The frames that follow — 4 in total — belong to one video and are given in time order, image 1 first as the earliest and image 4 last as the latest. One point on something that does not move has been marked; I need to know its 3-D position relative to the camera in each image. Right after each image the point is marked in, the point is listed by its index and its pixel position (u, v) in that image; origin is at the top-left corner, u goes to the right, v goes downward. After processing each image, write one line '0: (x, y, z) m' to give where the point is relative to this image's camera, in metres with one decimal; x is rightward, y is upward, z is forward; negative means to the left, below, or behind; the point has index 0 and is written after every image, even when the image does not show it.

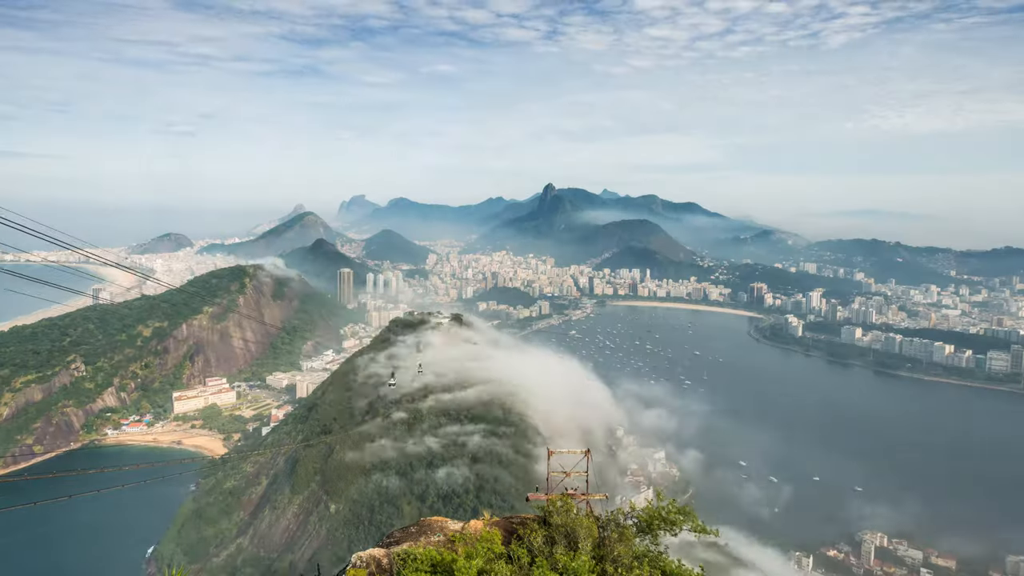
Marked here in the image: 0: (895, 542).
0: (+11.5, -7.6, +15.0) m
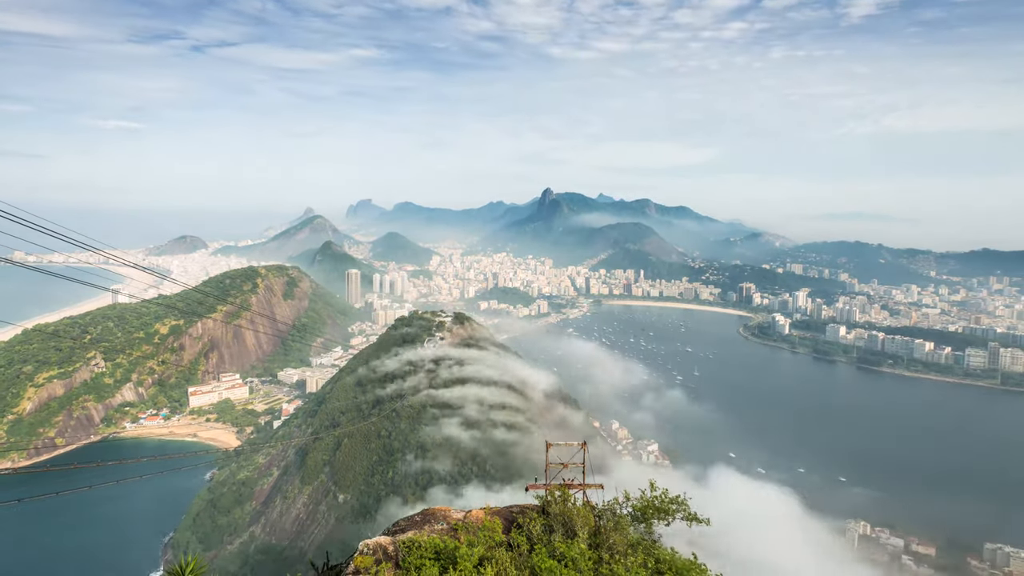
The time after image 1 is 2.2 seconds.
0: (+11.5, -7.6, +15.7) m
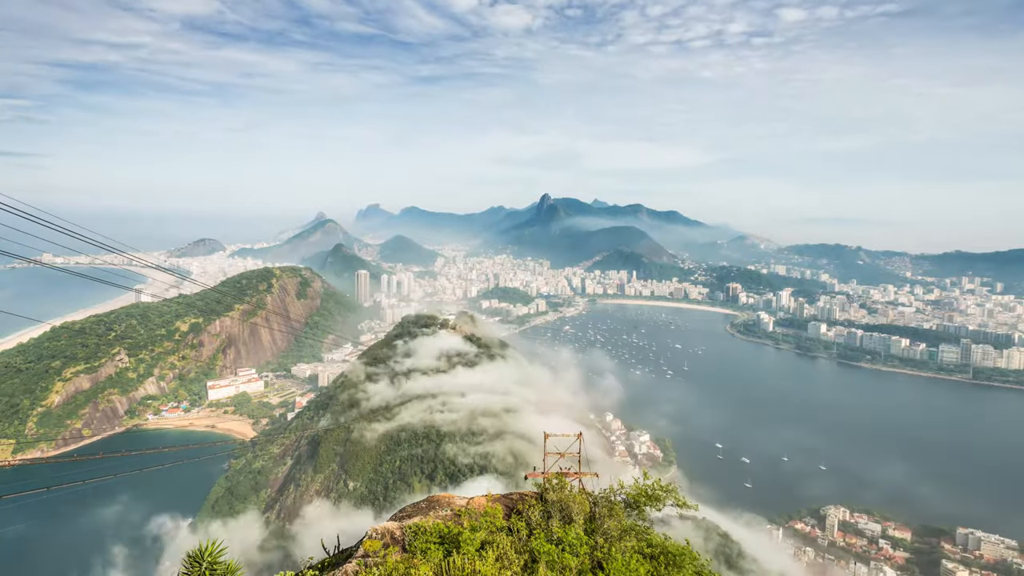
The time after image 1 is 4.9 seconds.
0: (+11.5, -7.6, +16.7) m
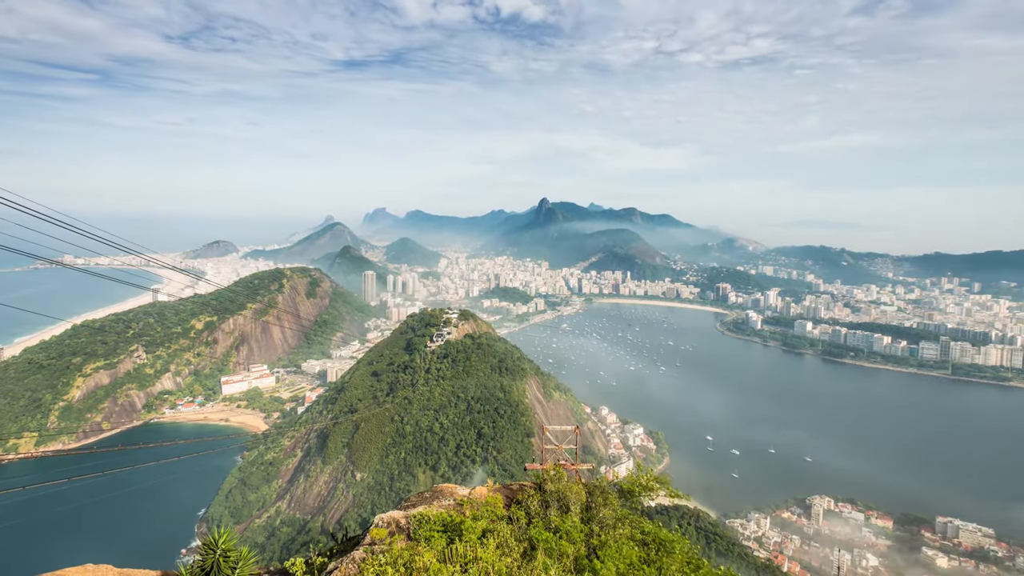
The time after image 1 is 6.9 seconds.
0: (+11.5, -7.6, +17.5) m
